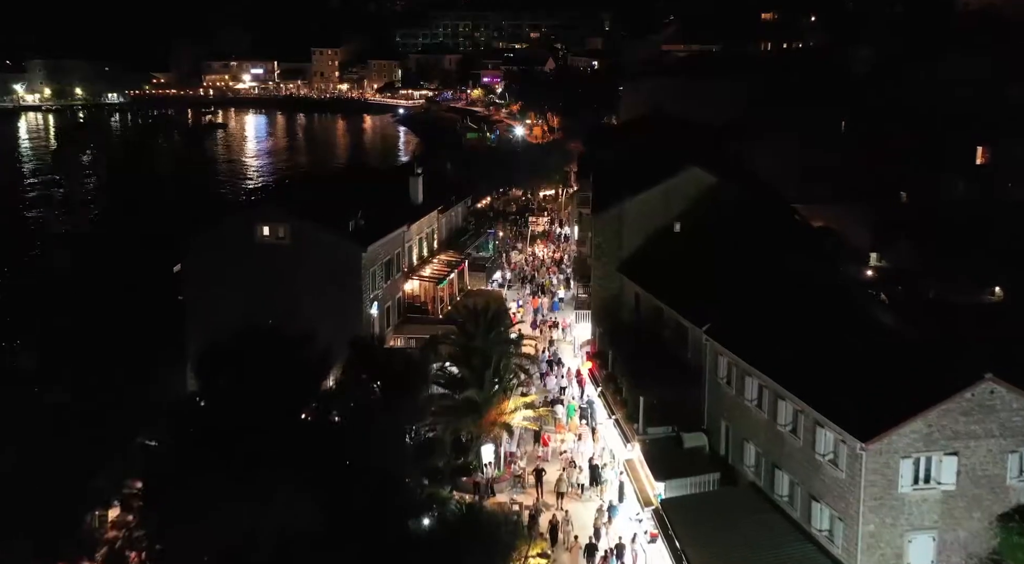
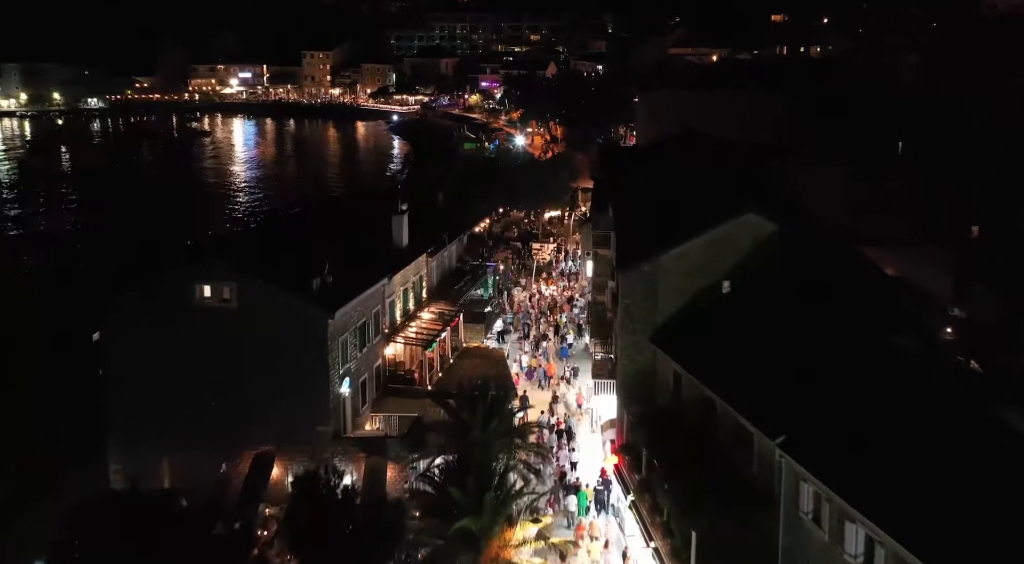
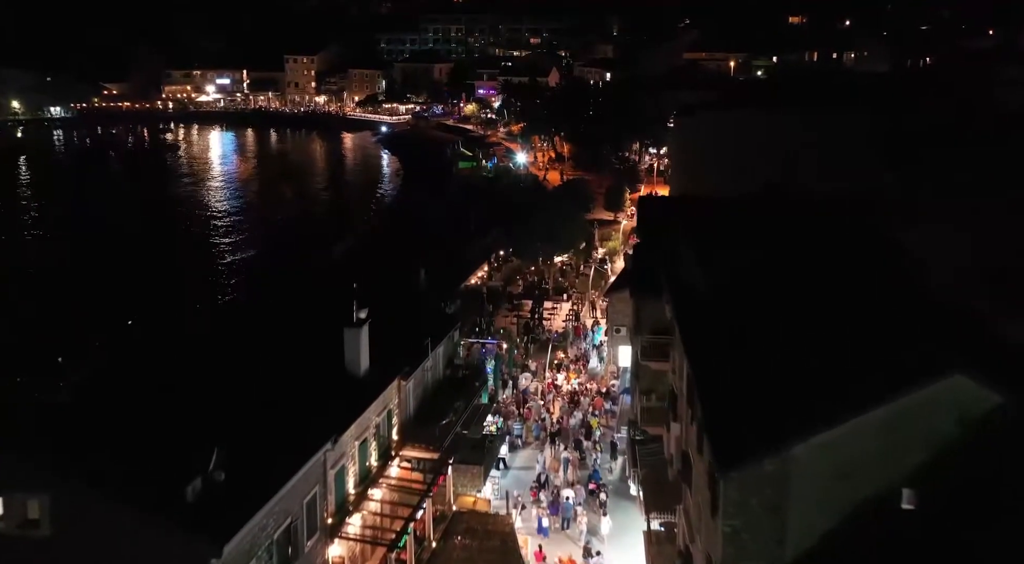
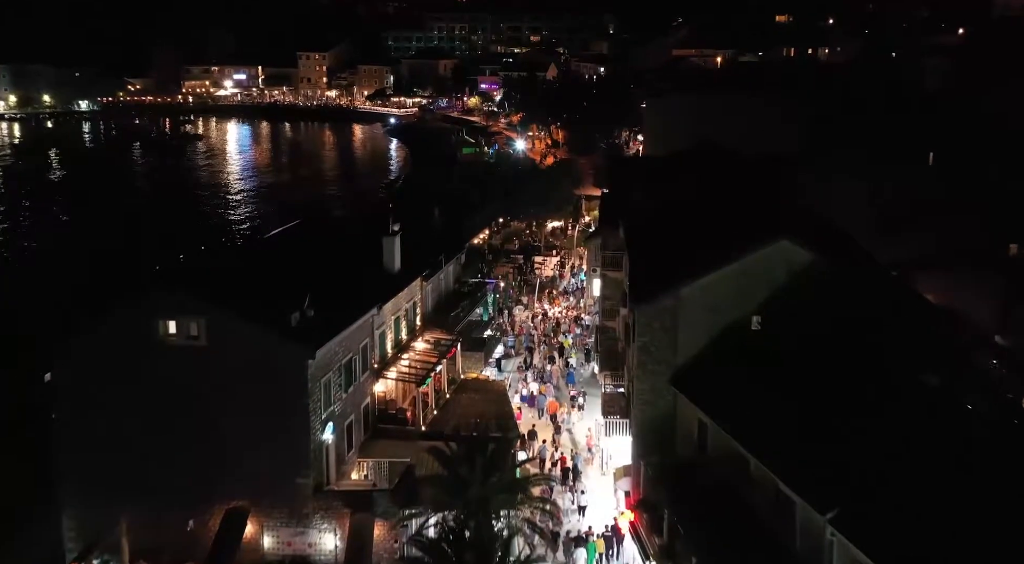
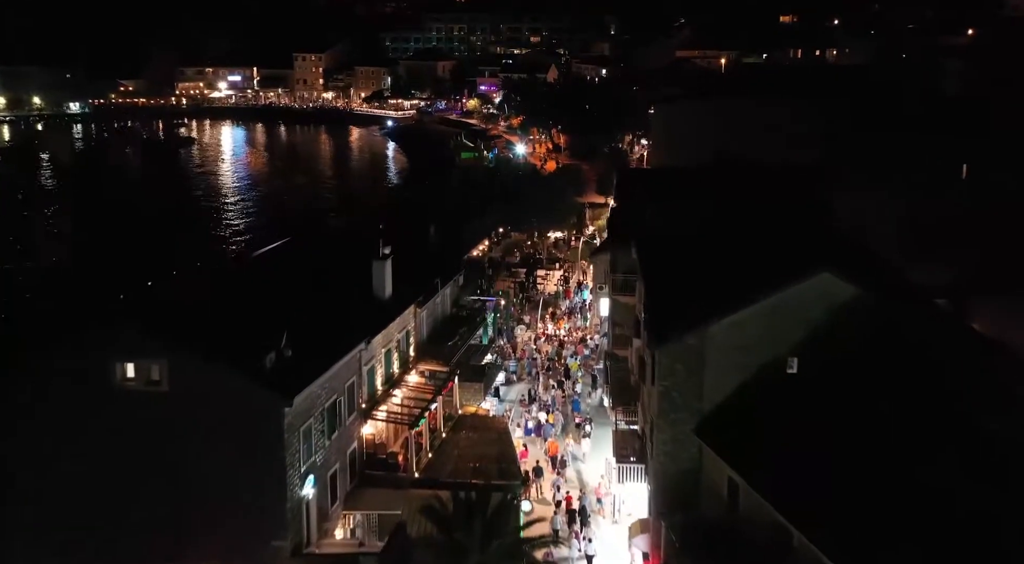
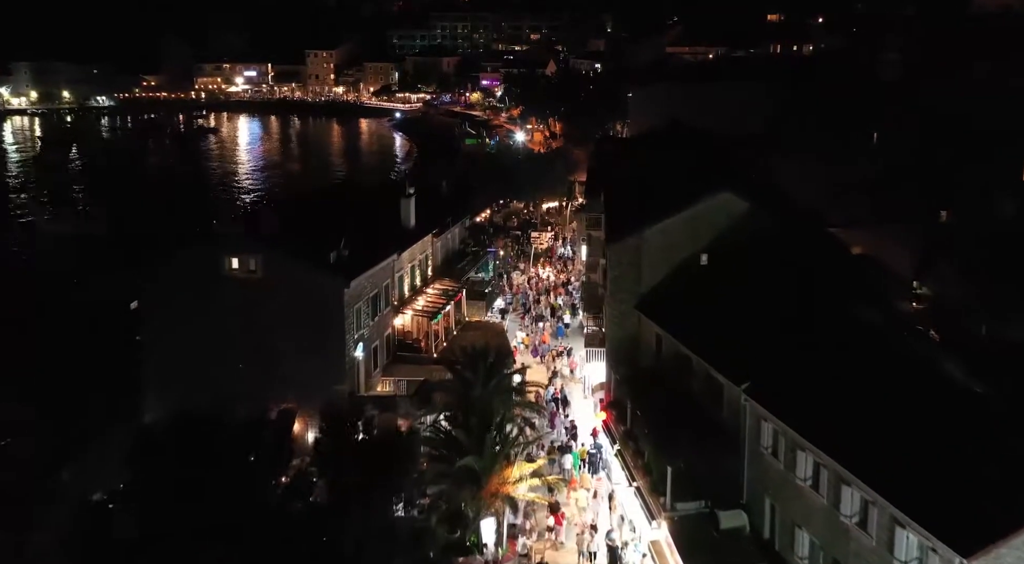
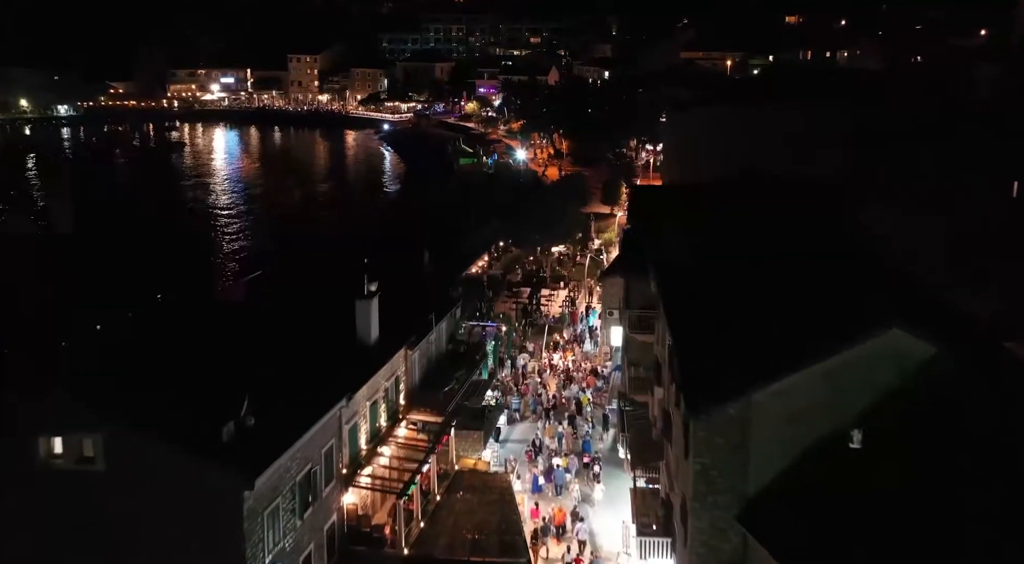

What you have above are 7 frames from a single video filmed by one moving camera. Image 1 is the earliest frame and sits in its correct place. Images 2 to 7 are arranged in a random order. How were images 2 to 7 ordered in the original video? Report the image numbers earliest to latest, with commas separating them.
6, 2, 4, 5, 7, 3
